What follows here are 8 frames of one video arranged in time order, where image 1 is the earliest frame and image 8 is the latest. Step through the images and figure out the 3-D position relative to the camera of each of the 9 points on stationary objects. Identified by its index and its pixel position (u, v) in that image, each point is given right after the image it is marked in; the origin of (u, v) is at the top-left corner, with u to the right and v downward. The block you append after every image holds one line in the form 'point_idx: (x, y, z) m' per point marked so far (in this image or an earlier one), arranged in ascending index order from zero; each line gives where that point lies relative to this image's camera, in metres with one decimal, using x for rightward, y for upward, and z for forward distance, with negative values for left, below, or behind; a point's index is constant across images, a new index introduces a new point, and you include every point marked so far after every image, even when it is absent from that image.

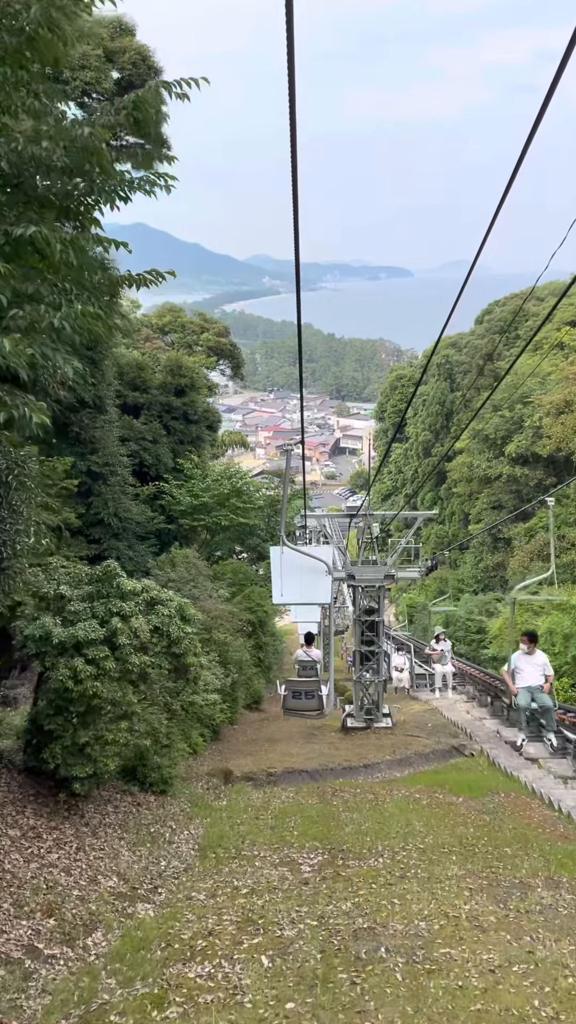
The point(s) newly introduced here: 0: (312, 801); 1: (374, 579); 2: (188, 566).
0: (+0.3, -3.1, +9.9) m
1: (+1.4, -1.1, +14.4) m
2: (-1.8, -0.9, +16.1) m
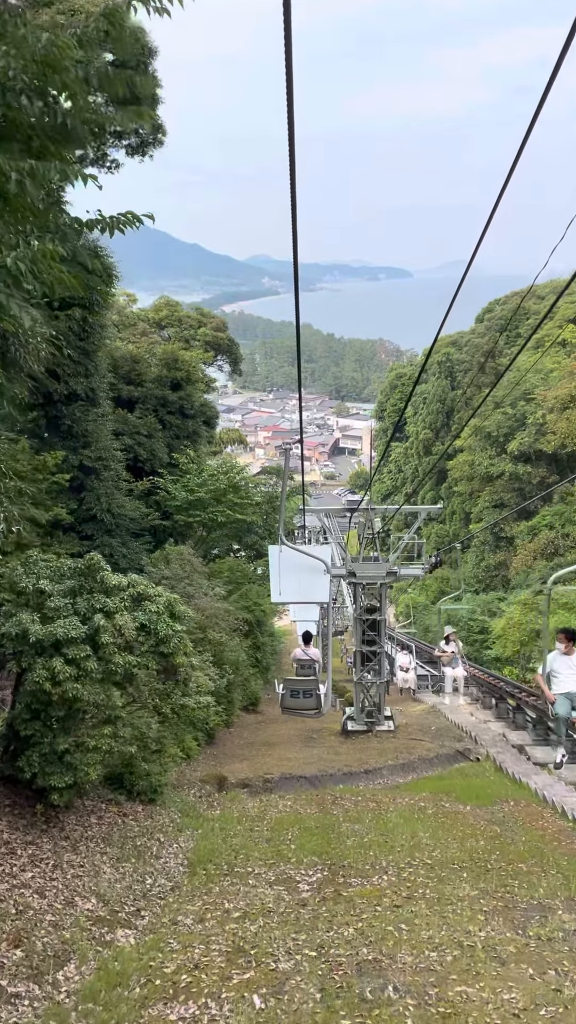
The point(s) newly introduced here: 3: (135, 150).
0: (+0.2, -3.0, +9.3) m
1: (+1.3, -1.0, +13.9) m
2: (-1.8, -0.9, +15.5) m
3: (-3.3, +7.9, +20.0) m
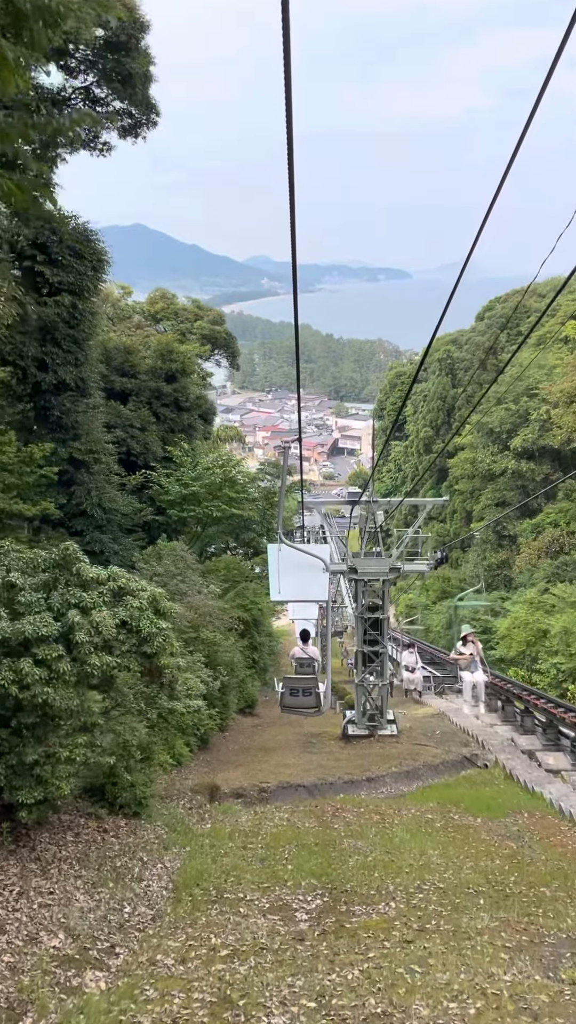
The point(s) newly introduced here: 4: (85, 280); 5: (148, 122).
0: (+0.2, -2.9, +8.6) m
1: (+1.3, -0.9, +13.2) m
2: (-1.8, -0.8, +14.8) m
3: (-3.4, +8.0, +19.3) m
4: (-3.8, +4.3, +17.1) m
5: (-2.9, +8.2, +19.2) m
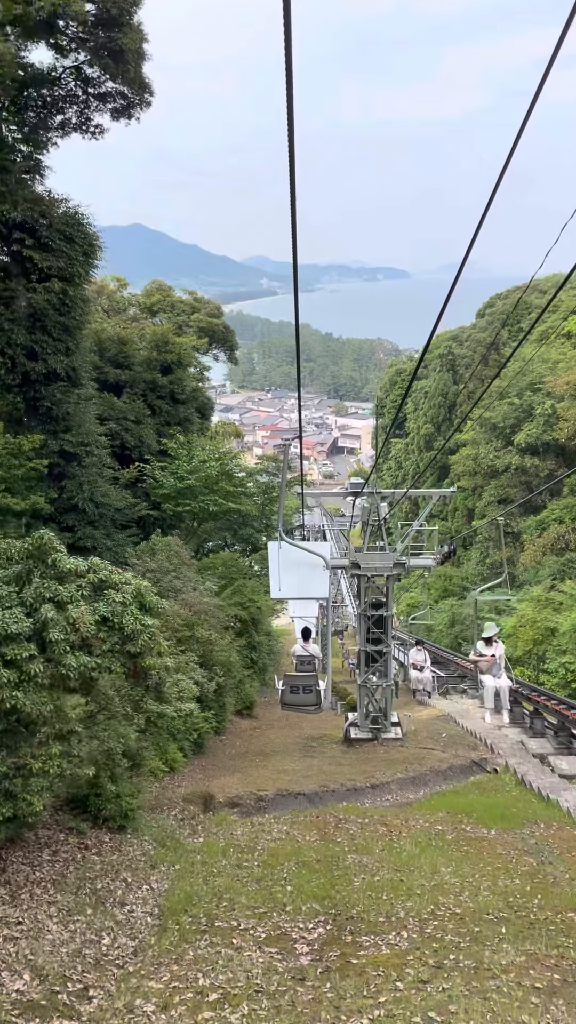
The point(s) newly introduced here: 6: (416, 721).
0: (+0.2, -2.8, +7.9) m
1: (+1.3, -0.8, +12.5) m
2: (-1.8, -0.6, +14.2) m
3: (-3.4, +8.1, +18.7) m
4: (-3.8, +4.4, +16.4) m
5: (-3.0, +8.3, +18.6) m
6: (+2.0, -3.3, +14.4) m
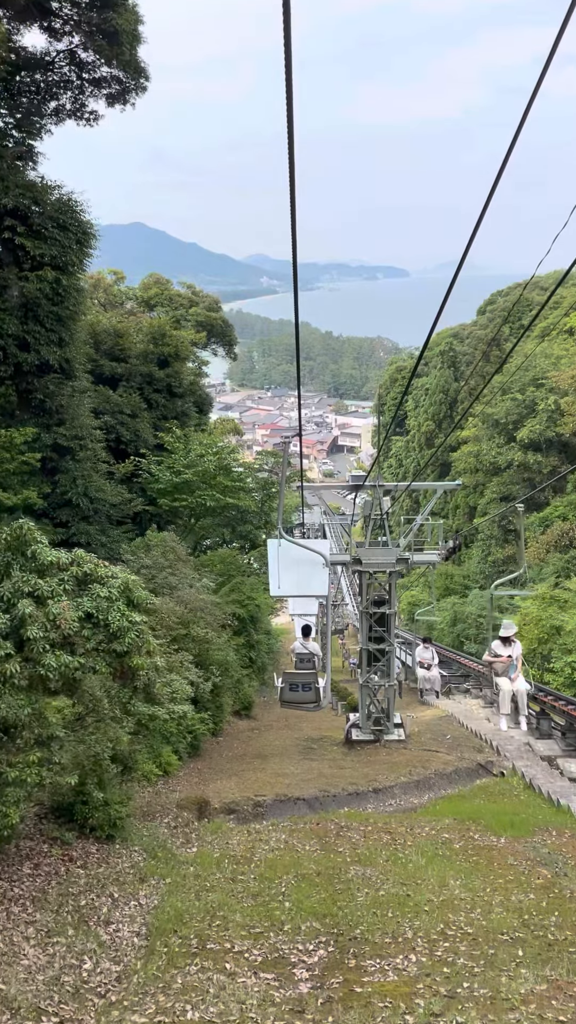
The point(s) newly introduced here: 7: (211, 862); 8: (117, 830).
0: (+0.2, -2.7, +7.5) m
1: (+1.3, -0.7, +12.1) m
2: (-1.8, -0.6, +13.7) m
3: (-3.4, +8.2, +18.2) m
4: (-3.8, +4.5, +16.0) m
5: (-3.0, +8.4, +18.1) m
6: (+2.0, -3.2, +13.9) m
7: (-0.6, -2.6, +6.8) m
8: (-1.3, -2.4, +6.9) m
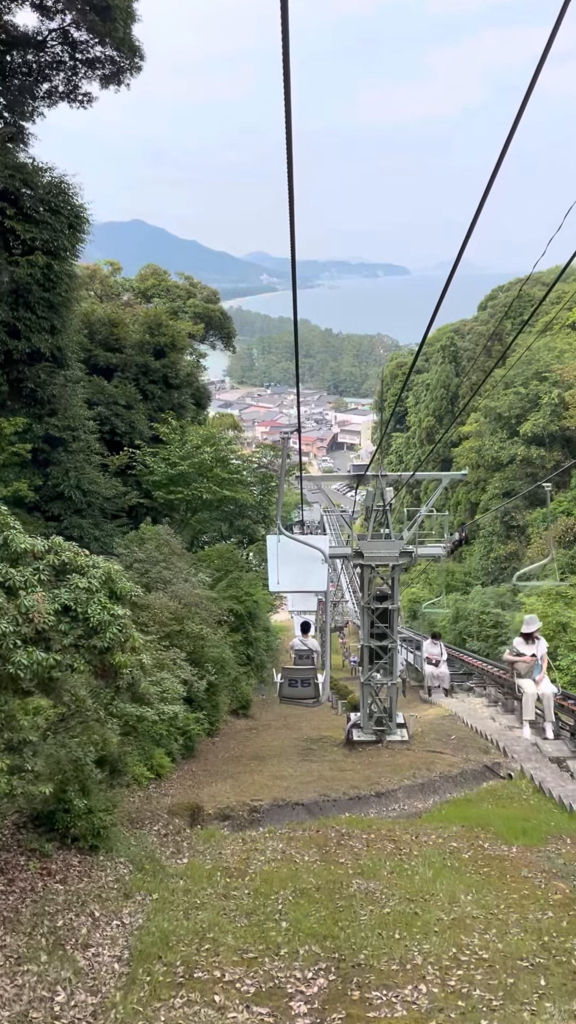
0: (+0.2, -2.6, +7.0) m
1: (+1.2, -0.6, +11.6) m
2: (-1.9, -0.4, +13.2) m
3: (-3.4, +8.3, +17.7) m
4: (-3.8, +4.6, +15.5) m
5: (-3.0, +8.5, +17.6) m
6: (+2.0, -3.1, +13.5) m
7: (-0.6, -2.5, +6.3) m
8: (-1.3, -2.3, +6.4) m
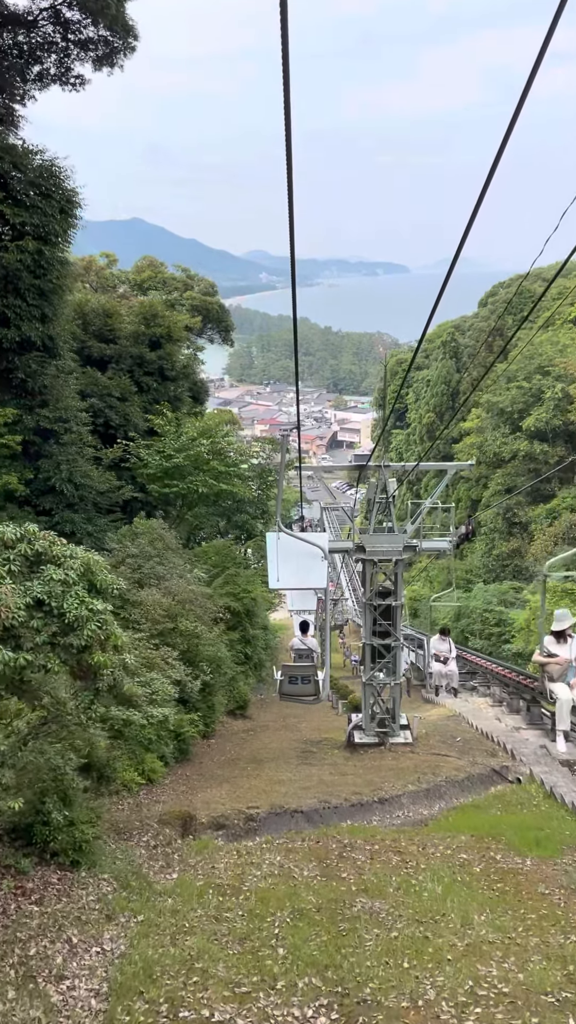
0: (+0.2, -2.5, +6.5) m
1: (+1.2, -0.5, +11.1) m
2: (-1.9, -0.4, +12.7) m
3: (-3.5, +8.4, +17.2) m
4: (-3.9, +4.7, +15.0) m
5: (-3.0, +8.6, +17.1) m
6: (+2.0, -3.0, +13.0) m
7: (-0.6, -2.4, +5.8) m
8: (-1.3, -2.2, +5.9) m
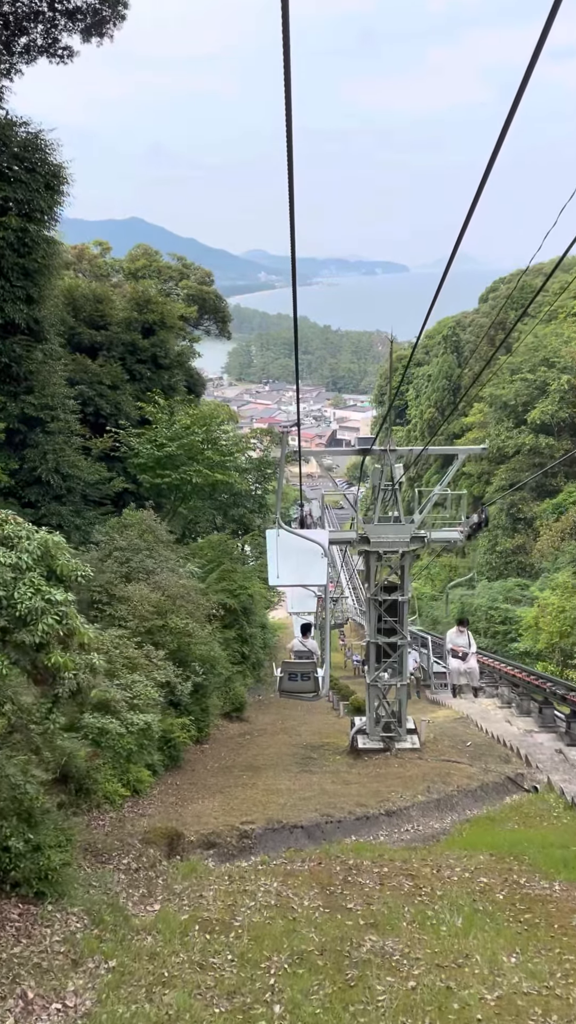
0: (+0.2, -2.4, +5.7) m
1: (+1.2, -0.3, +10.3) m
2: (-1.9, -0.2, +11.9) m
3: (-3.5, +8.5, +16.4) m
4: (-3.9, +4.8, +14.2) m
5: (-3.1, +8.7, +16.3) m
6: (+1.9, -2.8, +12.2) m
7: (-0.6, -2.3, +5.0) m
8: (-1.3, -2.1, +5.2) m
